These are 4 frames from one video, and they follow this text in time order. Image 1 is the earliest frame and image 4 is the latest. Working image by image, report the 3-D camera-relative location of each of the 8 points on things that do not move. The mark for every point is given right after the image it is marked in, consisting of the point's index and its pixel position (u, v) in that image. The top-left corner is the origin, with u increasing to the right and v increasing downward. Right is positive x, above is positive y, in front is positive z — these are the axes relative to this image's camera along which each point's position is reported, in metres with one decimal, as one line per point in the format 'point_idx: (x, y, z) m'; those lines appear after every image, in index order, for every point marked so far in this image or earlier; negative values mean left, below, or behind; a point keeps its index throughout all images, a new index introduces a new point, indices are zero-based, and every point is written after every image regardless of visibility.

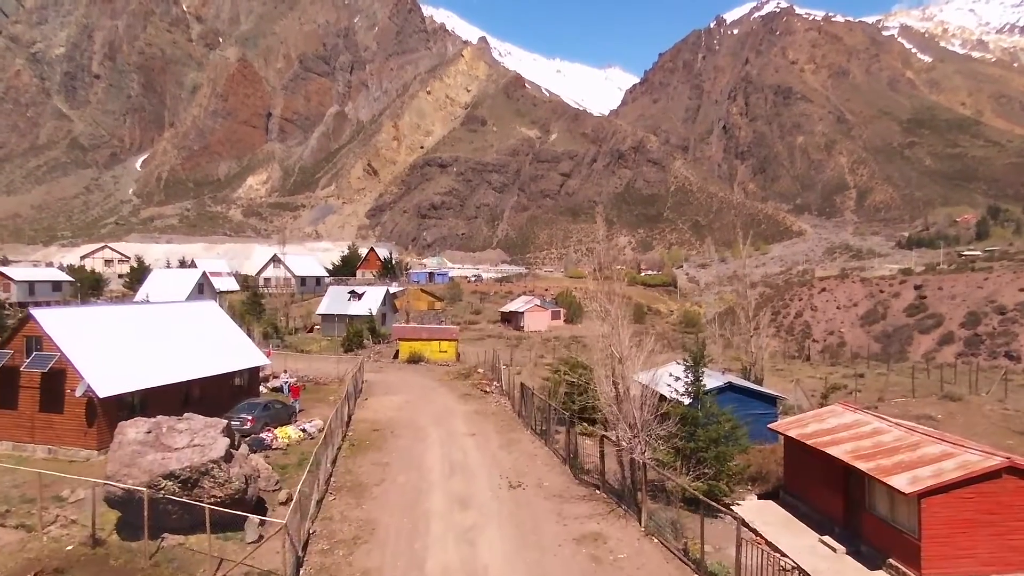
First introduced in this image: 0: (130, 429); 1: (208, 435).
0: (-9.2, -3.4, +14.7) m
1: (-7.3, -3.6, +14.7) m
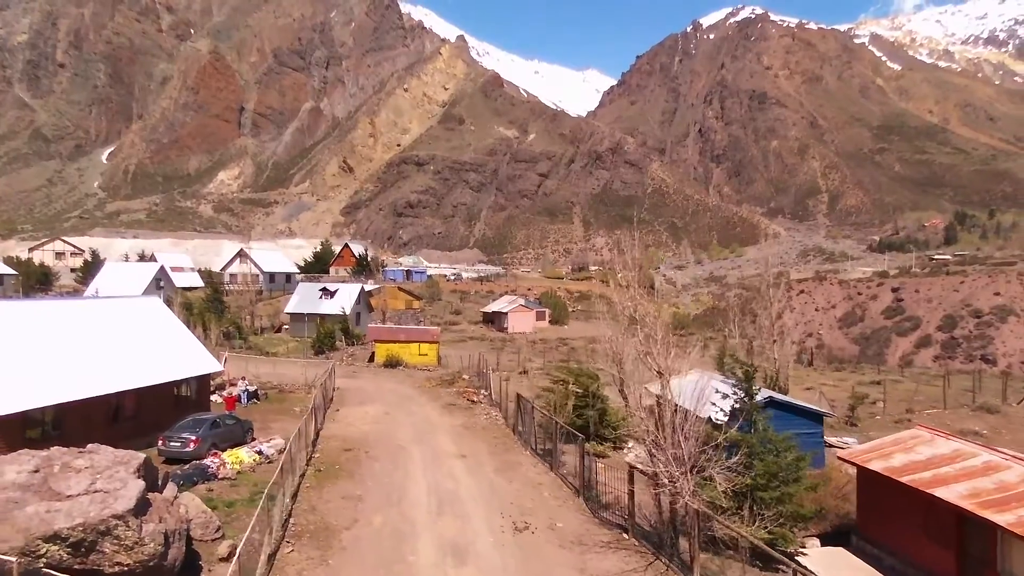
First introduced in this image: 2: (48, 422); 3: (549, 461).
0: (-8.9, -3.2, +10.8) m
1: (-7.0, -3.4, +10.9) m
2: (-13.0, -3.8, +17.2) m
3: (+1.2, -5.5, +19.5) m
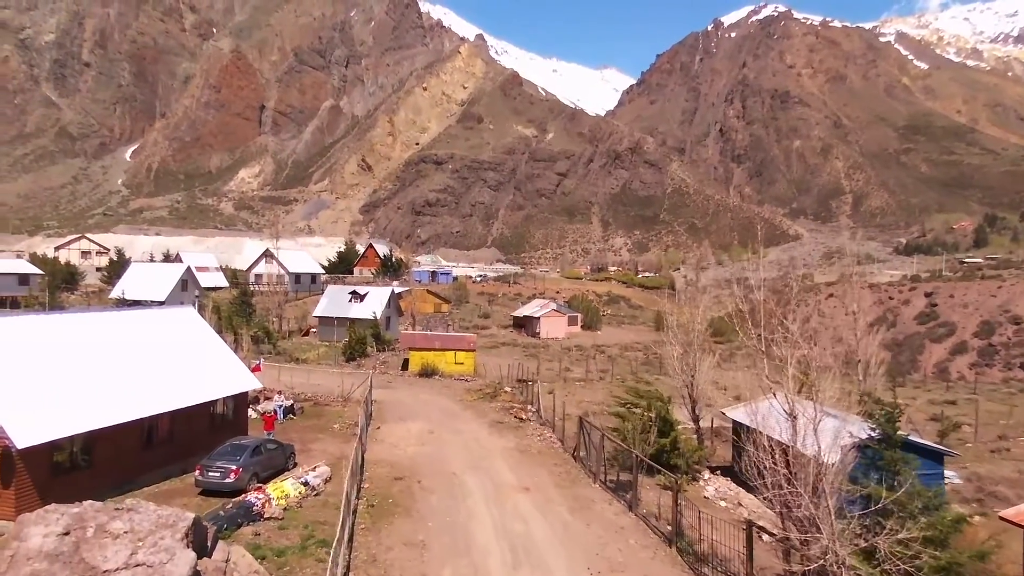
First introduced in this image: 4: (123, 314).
0: (-7.1, -3.6, +9.0) m
1: (-5.2, -3.8, +9.1) m
2: (-11.0, -4.1, +15.5) m
3: (+3.2, -6.0, +17.5) m
4: (-12.5, -0.8, +19.6) m
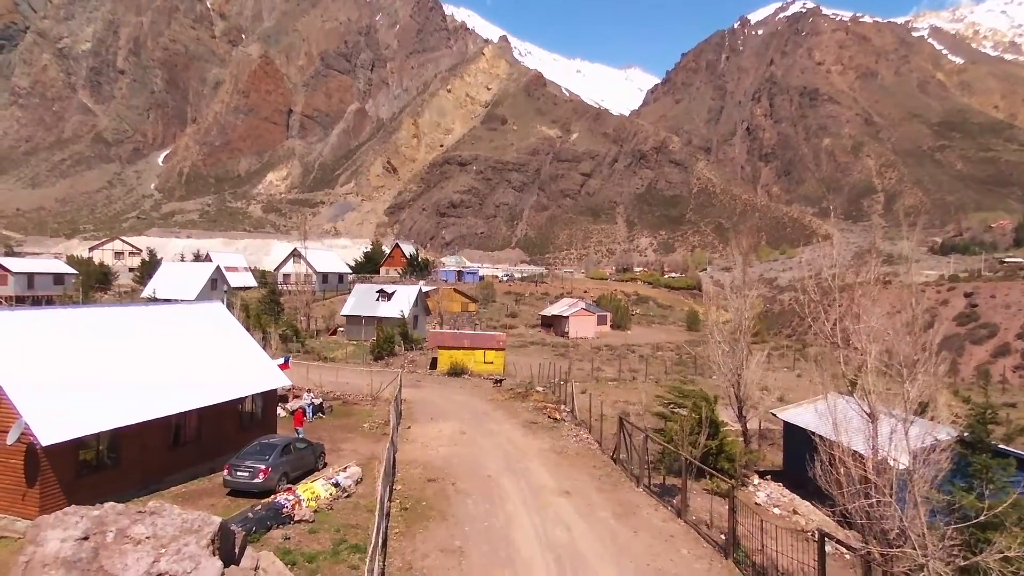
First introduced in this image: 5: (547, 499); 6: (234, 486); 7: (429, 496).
0: (-6.3, -3.4, +8.4) m
1: (-4.4, -3.6, +8.3) m
2: (-10.0, -3.9, +15.0) m
3: (+4.3, -5.8, +16.4) m
4: (-11.3, -0.7, +19.2) m
5: (+1.0, -5.8, +16.8) m
6: (-7.1, -5.1, +15.8) m
7: (-2.3, -5.7, +16.9) m
